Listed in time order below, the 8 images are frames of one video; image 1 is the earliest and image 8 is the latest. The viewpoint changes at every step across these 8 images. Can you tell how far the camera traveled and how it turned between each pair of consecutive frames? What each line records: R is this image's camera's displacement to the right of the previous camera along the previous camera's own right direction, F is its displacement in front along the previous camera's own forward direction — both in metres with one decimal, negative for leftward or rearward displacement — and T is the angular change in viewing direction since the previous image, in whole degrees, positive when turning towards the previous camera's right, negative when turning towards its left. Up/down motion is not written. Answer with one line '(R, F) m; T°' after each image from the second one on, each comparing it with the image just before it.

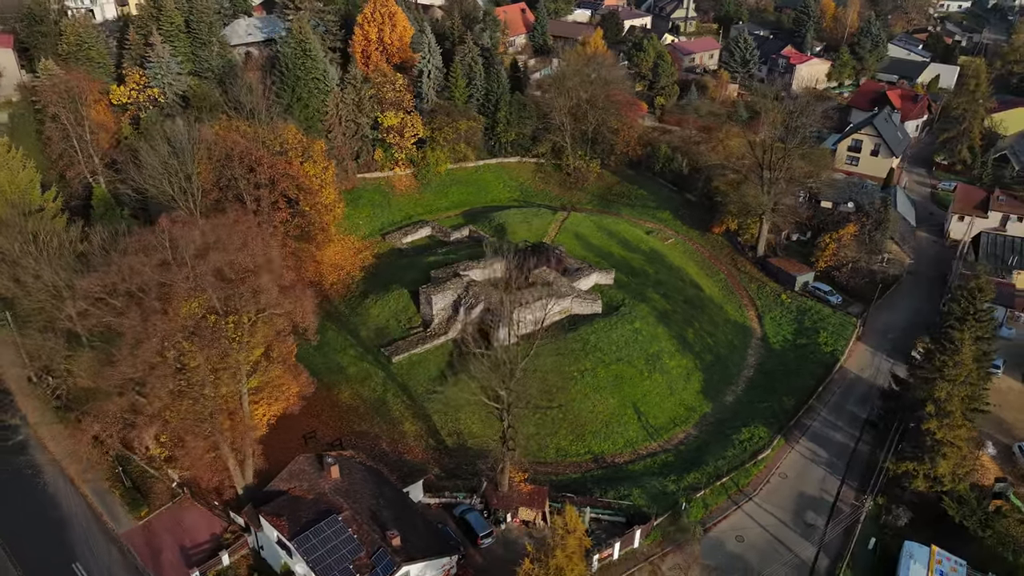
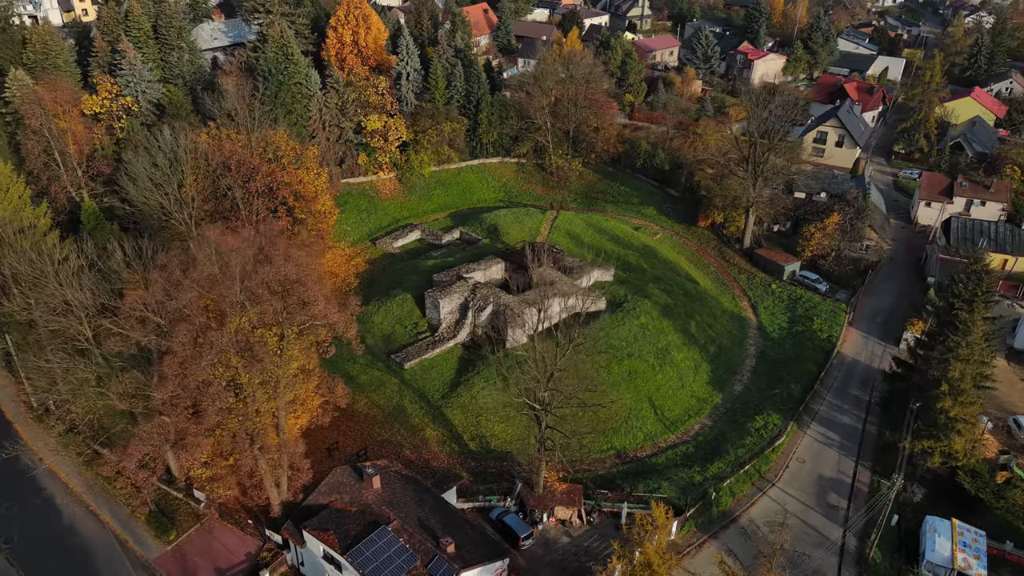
(-3.1, +0.1) m; +4°
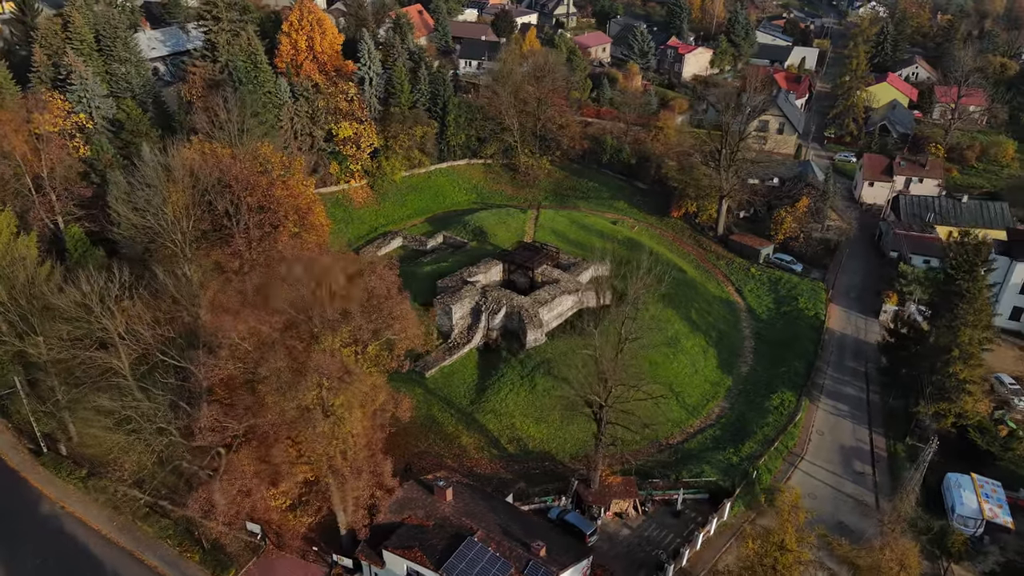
(-5.2, +0.3) m; +7°
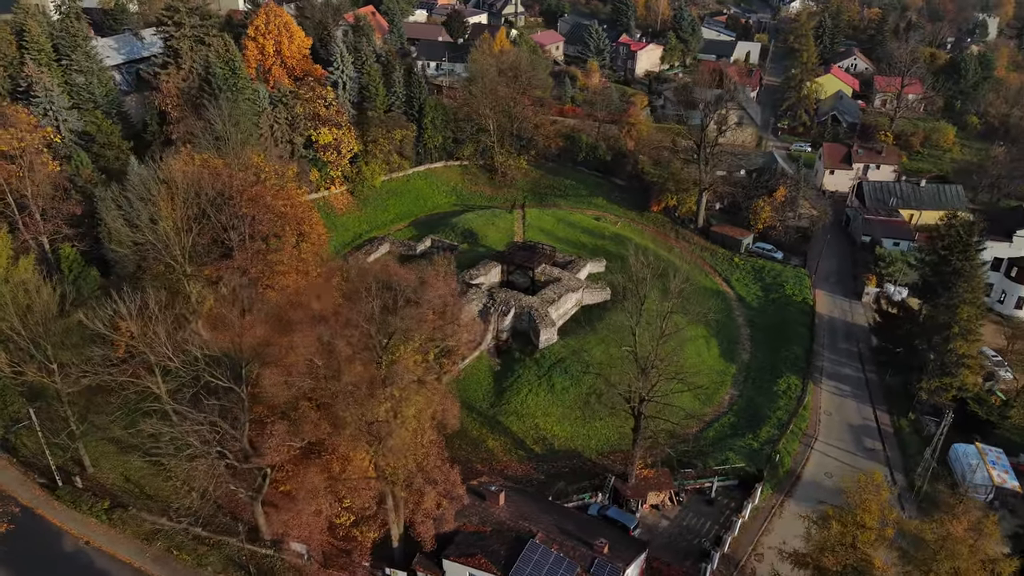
(-3.6, +0.2) m; +5°
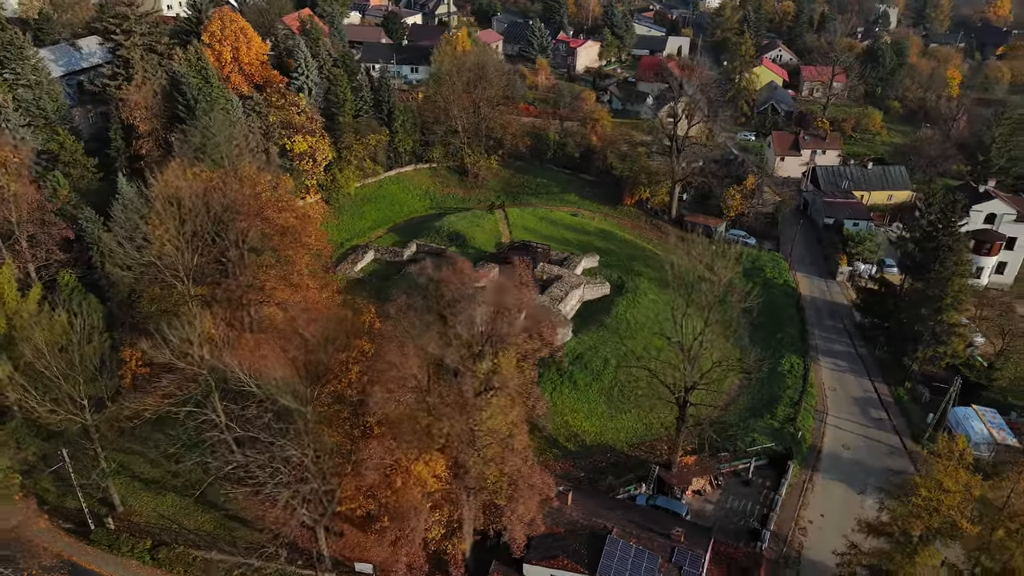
(-4.7, +0.3) m; +6°
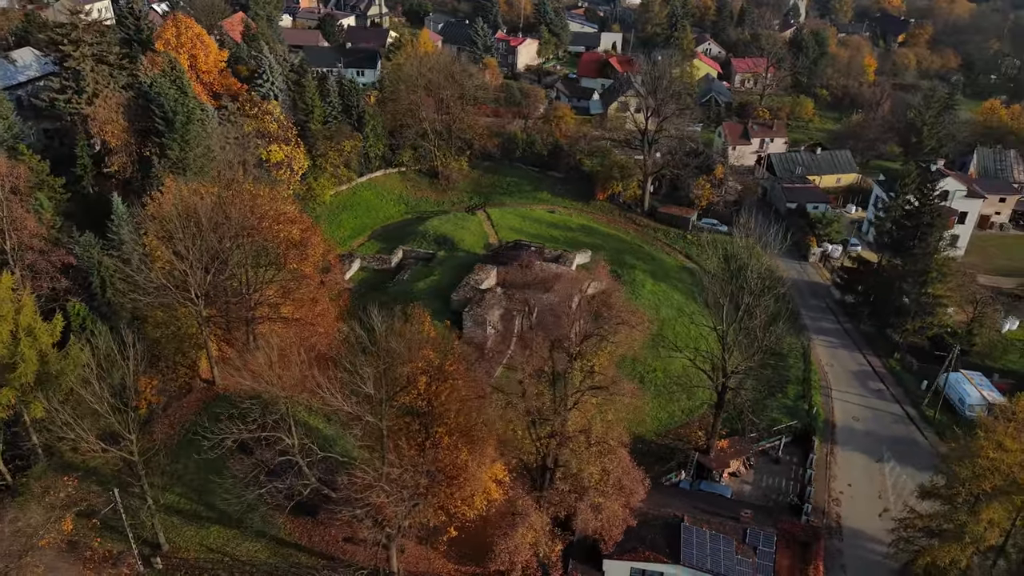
(-4.7, +0.3) m; +6°
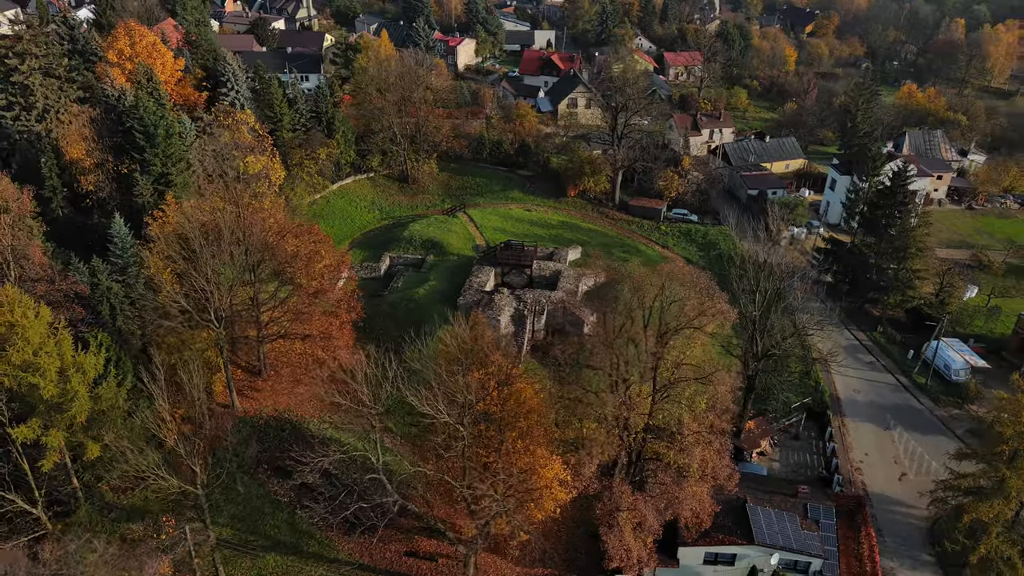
(-4.7, +0.3) m; +6°
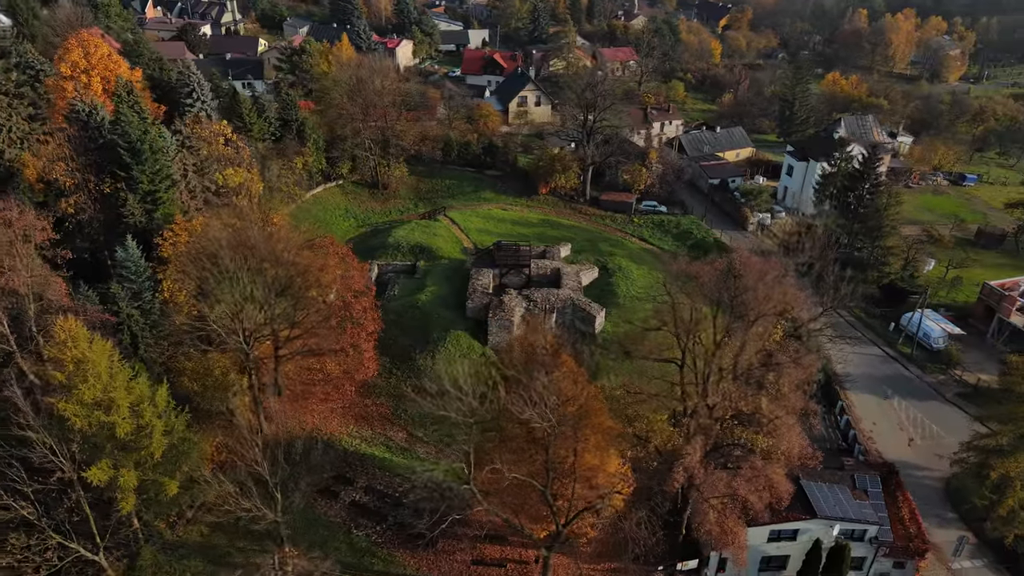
(-4.7, +0.3) m; +6°
